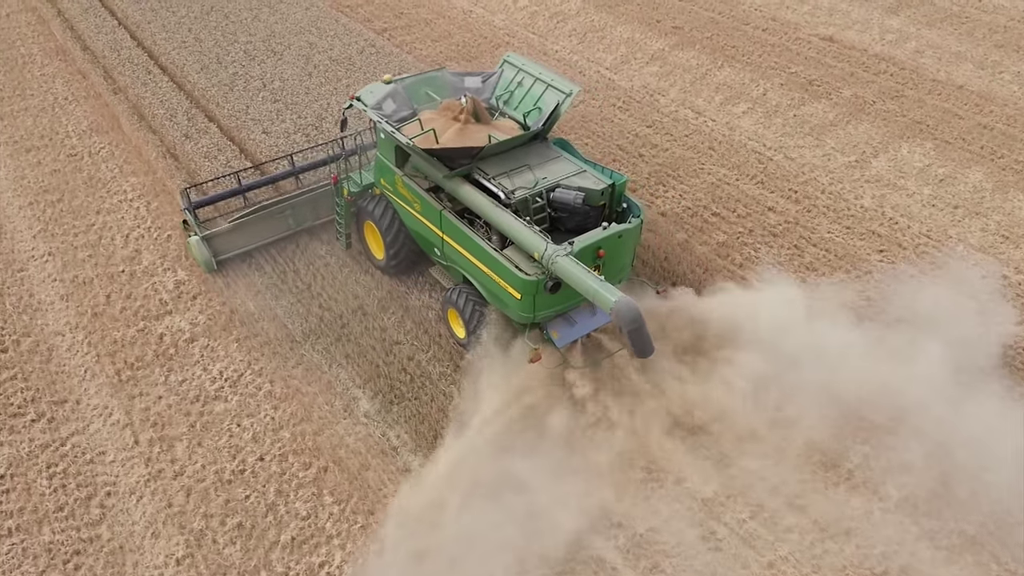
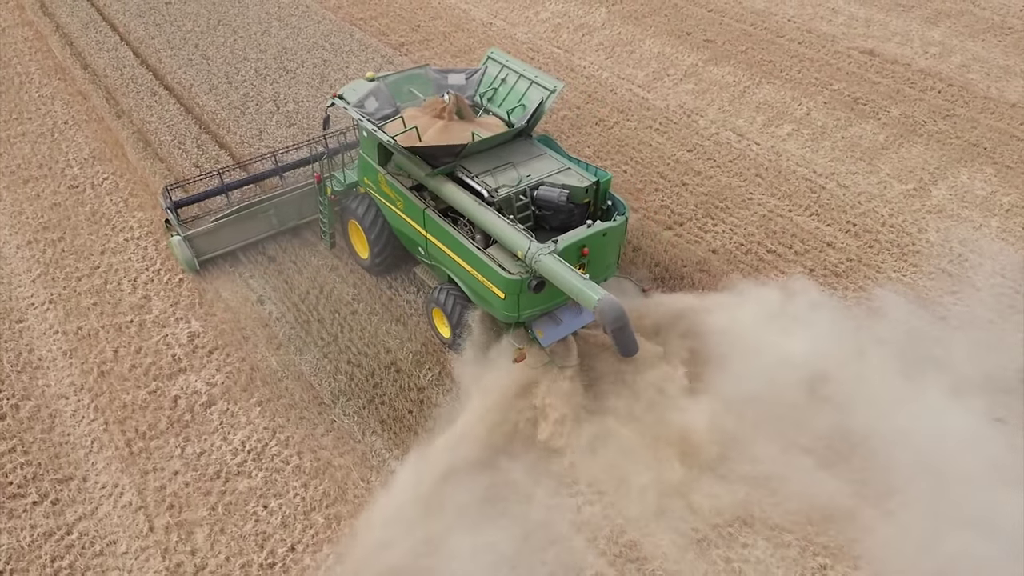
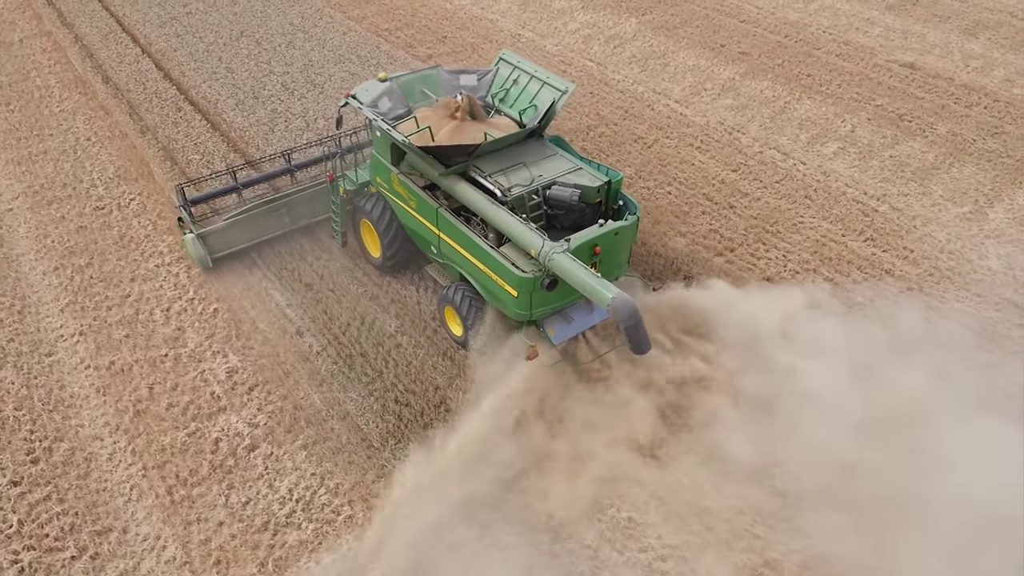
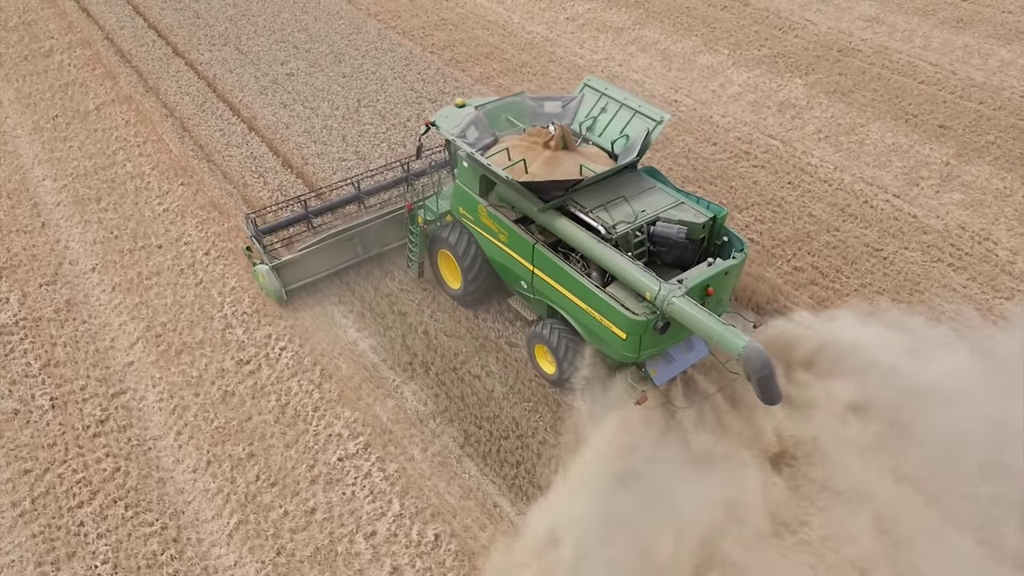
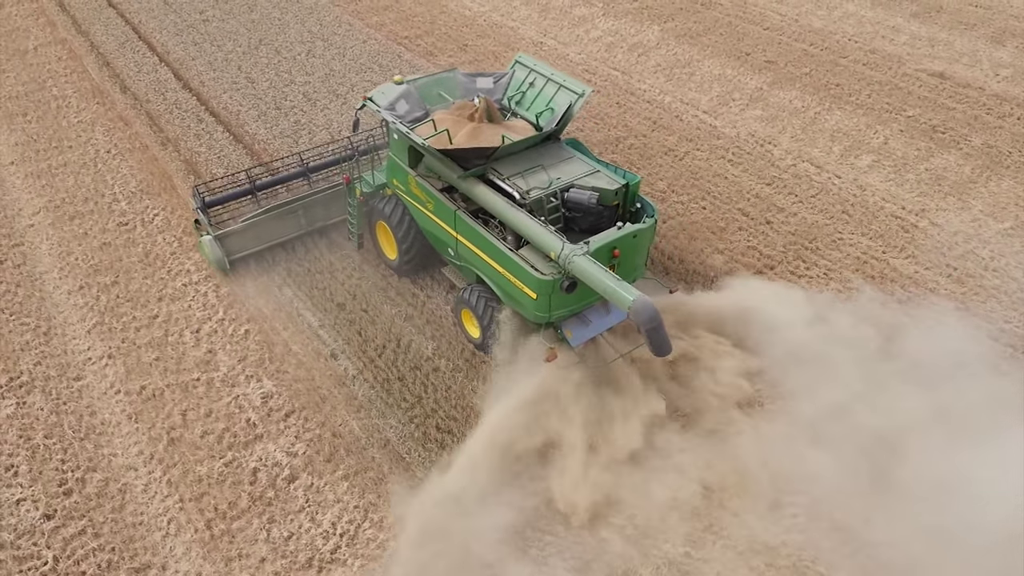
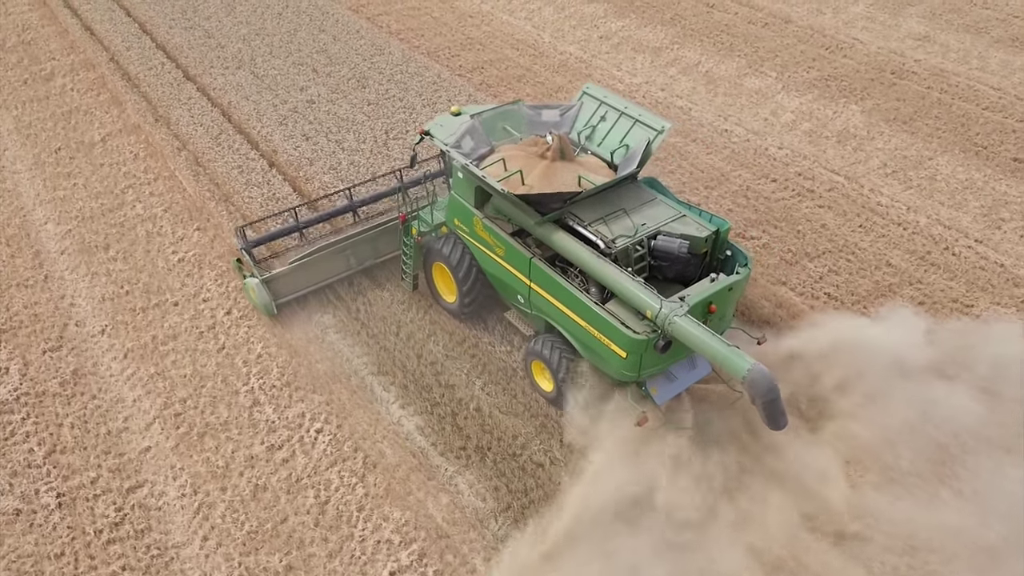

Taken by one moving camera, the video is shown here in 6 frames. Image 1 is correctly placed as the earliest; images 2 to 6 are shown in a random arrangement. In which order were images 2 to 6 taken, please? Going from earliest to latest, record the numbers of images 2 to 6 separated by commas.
2, 3, 5, 4, 6
